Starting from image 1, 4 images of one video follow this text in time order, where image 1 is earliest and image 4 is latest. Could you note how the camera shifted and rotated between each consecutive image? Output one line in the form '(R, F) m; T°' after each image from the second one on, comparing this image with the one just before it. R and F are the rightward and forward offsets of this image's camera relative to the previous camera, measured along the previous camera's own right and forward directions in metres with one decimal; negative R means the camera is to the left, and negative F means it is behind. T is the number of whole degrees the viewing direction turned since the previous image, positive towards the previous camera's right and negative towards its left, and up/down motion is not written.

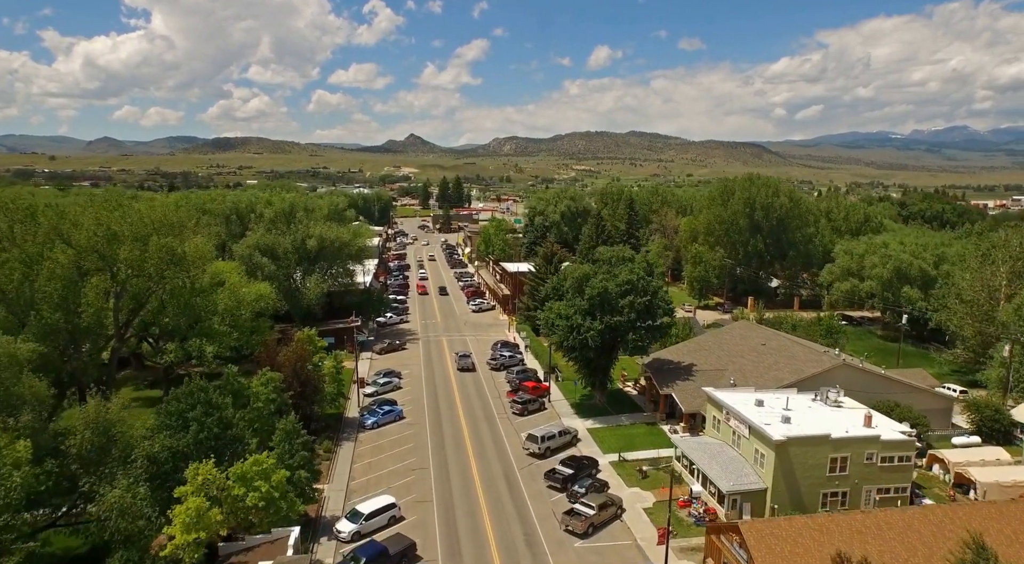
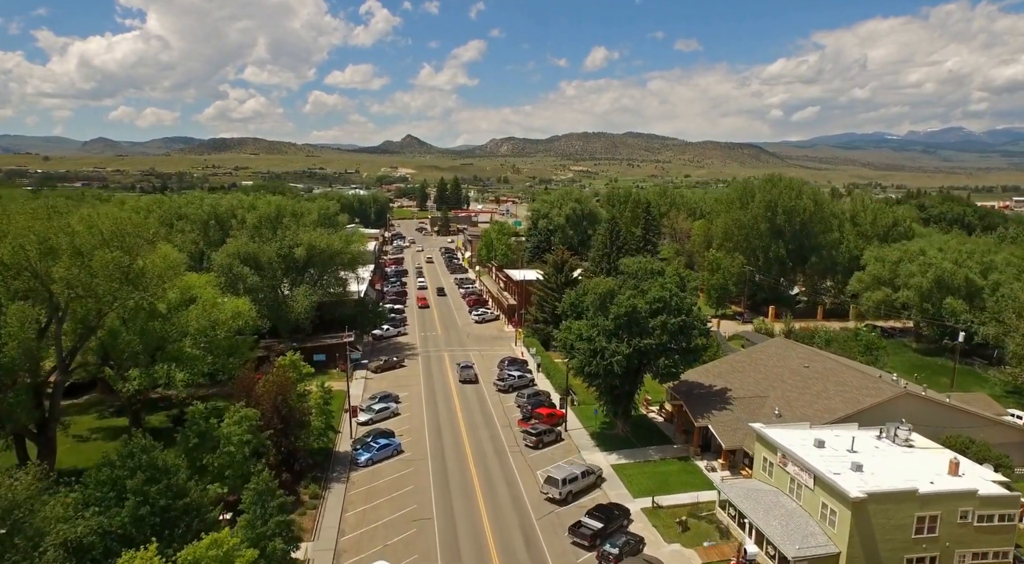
(-0.9, +4.9) m; 0°
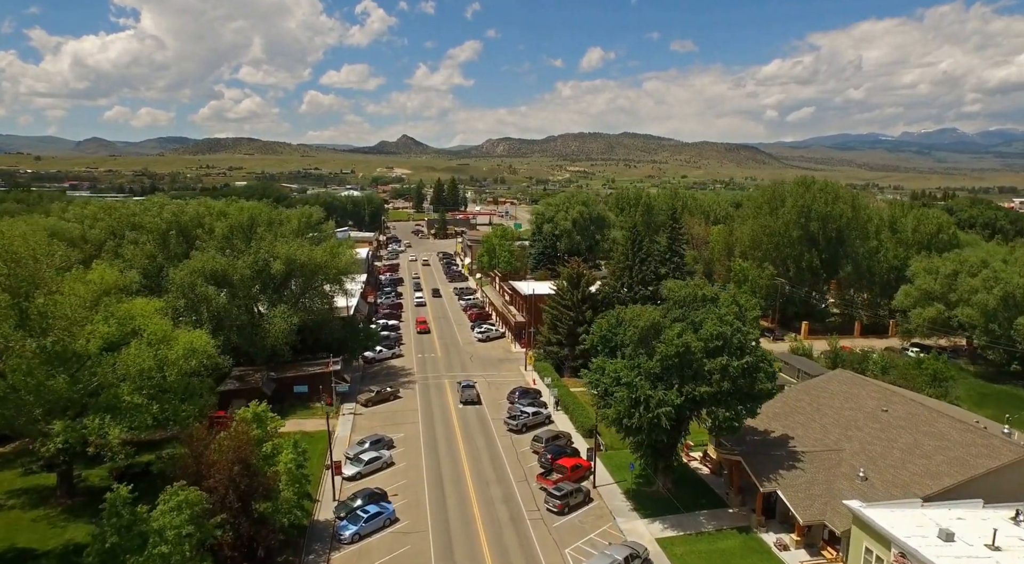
(-1.1, +6.9) m; 0°
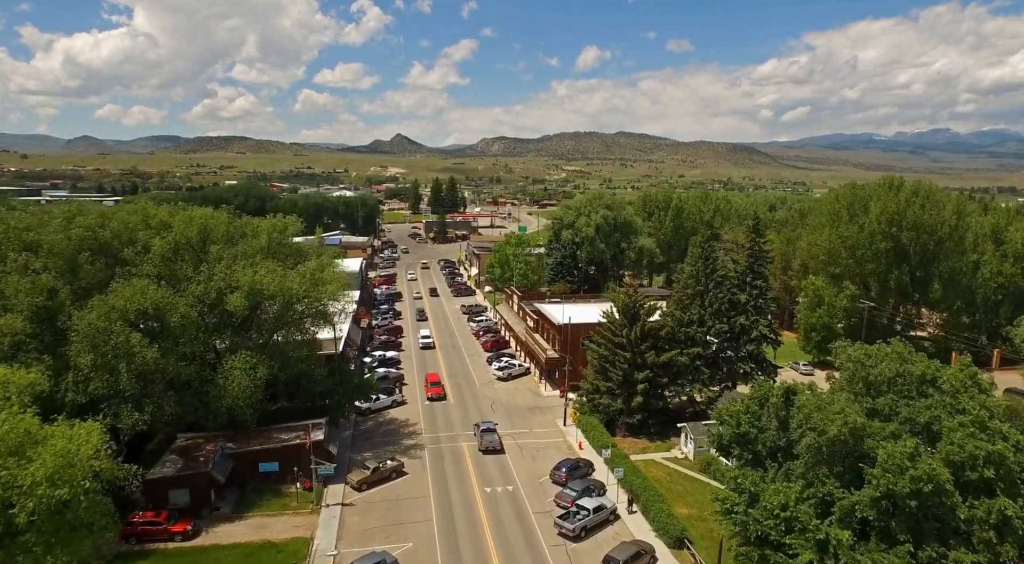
(-2.7, +11.9) m; 0°
